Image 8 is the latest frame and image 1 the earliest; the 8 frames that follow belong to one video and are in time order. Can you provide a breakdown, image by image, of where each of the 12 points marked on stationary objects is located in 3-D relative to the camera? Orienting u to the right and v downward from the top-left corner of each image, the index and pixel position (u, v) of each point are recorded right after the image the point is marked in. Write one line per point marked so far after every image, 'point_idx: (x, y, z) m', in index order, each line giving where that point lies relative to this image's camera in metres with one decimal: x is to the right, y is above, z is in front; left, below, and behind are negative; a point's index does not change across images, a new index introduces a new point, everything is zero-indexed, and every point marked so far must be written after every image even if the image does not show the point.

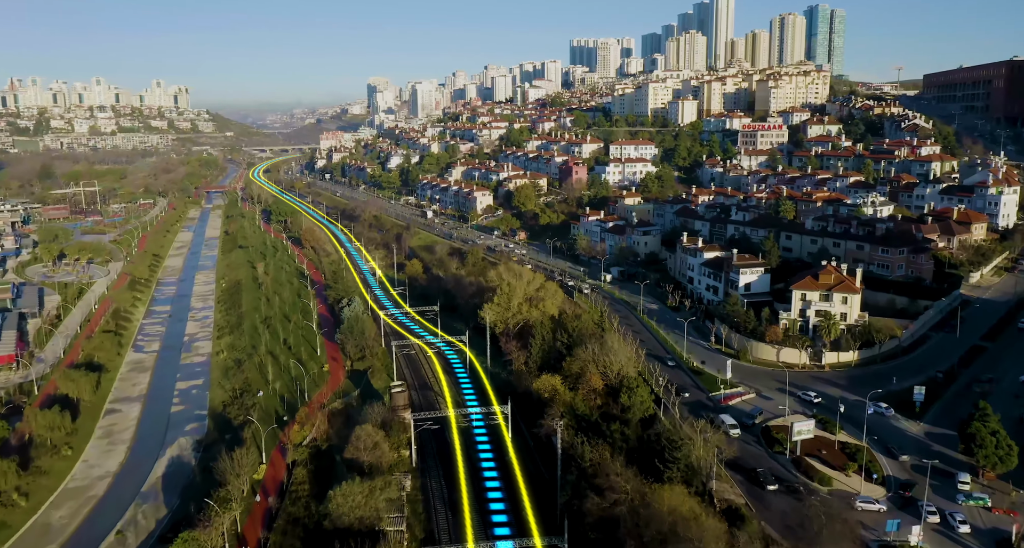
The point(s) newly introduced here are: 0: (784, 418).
0: (+6.3, -3.3, +17.1) m
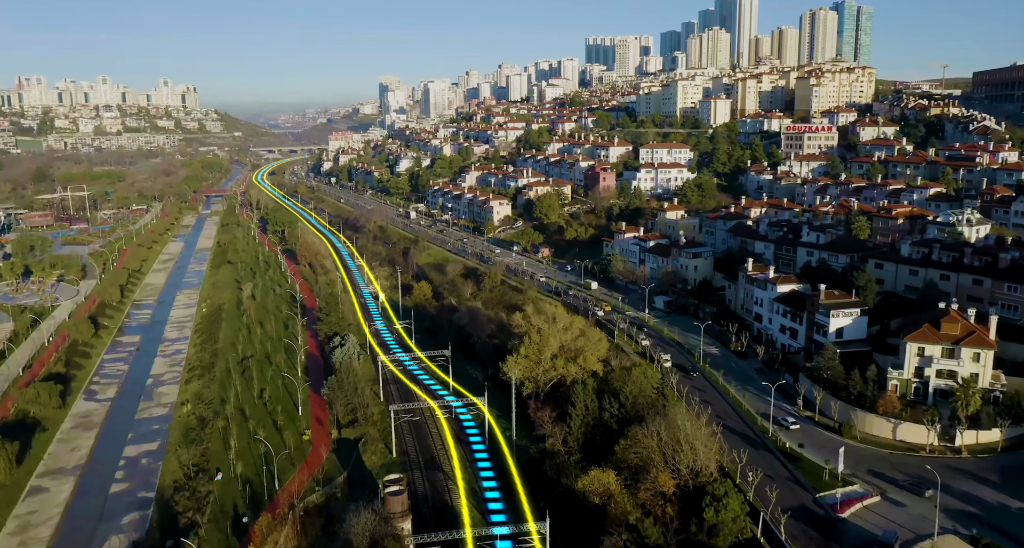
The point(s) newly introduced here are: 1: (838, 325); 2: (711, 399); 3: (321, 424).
0: (+7.0, -4.4, +12.1) m
1: (+8.6, -1.3, +19.3) m
2: (+4.9, -3.1, +18.1) m
3: (-4.8, -3.8, +18.7) m
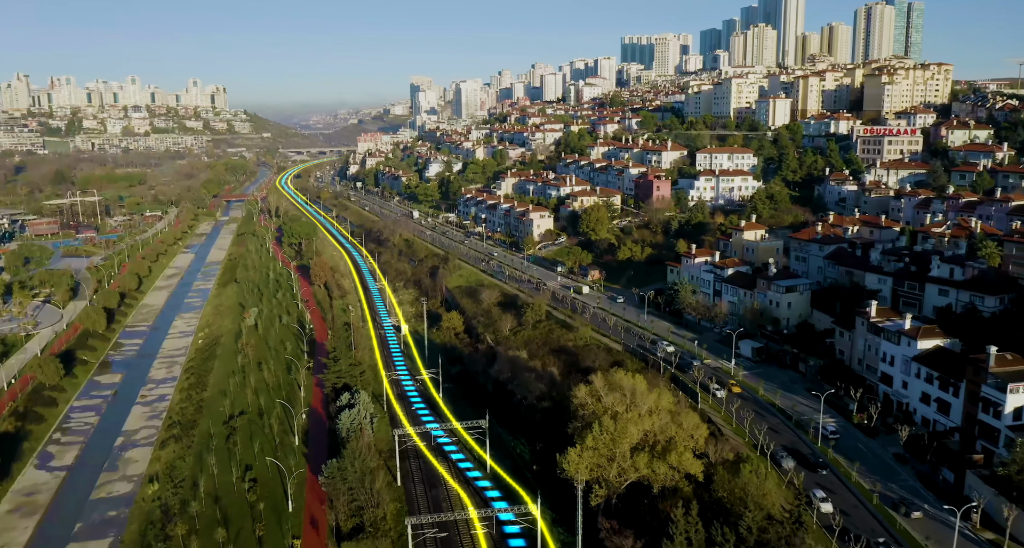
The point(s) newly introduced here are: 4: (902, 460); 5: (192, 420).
0: (+7.8, -5.6, +7.0) m
1: (+9.7, -2.5, +14.1) m
2: (+6.0, -4.2, +13.0) m
3: (-3.7, -4.8, +14.0) m
4: (+8.1, -3.8, +15.2) m
5: (-8.5, -3.9, +19.5) m
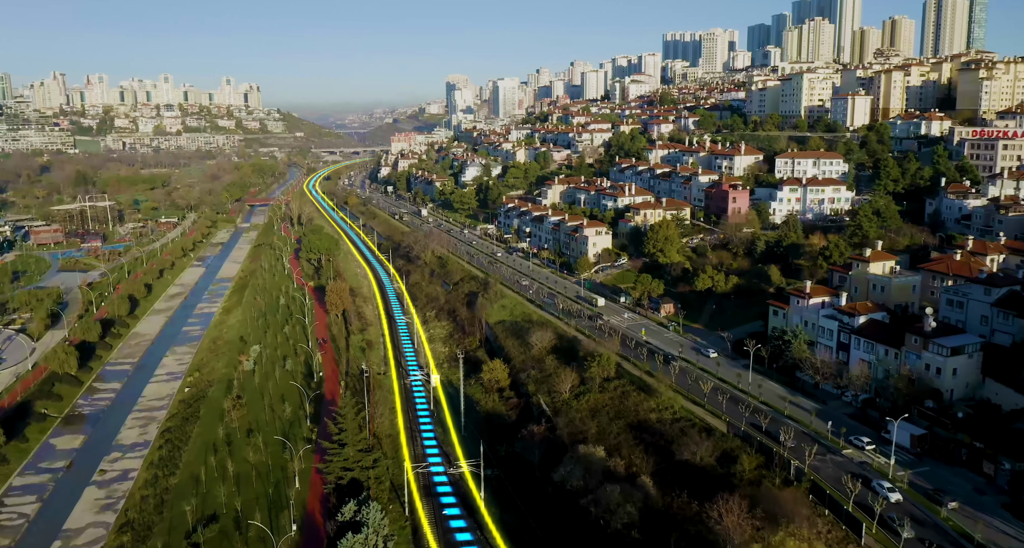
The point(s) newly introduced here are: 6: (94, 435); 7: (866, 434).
0: (+8.6, -6.8, +1.2) m
1: (+10.8, -3.7, +8.3) m
2: (+7.0, -5.4, +7.3) m
3: (-2.7, -5.9, +8.8) m
4: (+9.2, -5.1, +9.4) m
5: (-7.1, -5.0, +14.4) m
6: (-11.4, -4.4, +20.0) m
7: (+7.5, -3.4, +15.7) m
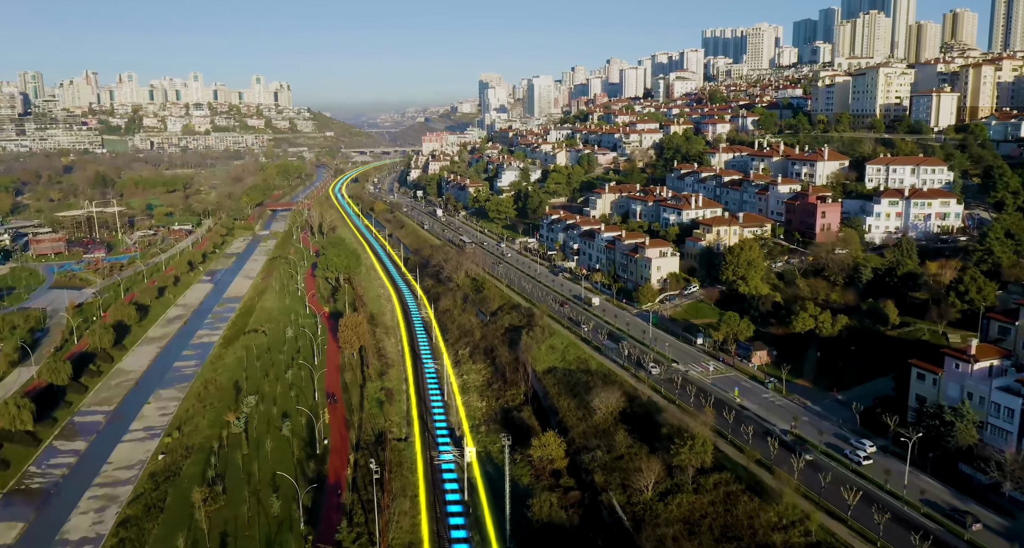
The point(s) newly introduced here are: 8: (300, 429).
0: (+9.0, -7.9, -3.9) m
1: (+11.6, -4.8, +3.1) m
2: (+7.7, -6.5, +2.3) m
3: (-1.9, -6.9, +4.1) m
4: (+9.9, -6.2, +4.3) m
5: (-6.1, -5.9, +10.0) m
6: (-10.1, -5.3, +15.7) m
7: (+8.6, -4.5, +10.7) m
8: (-5.0, -3.7, +17.4) m
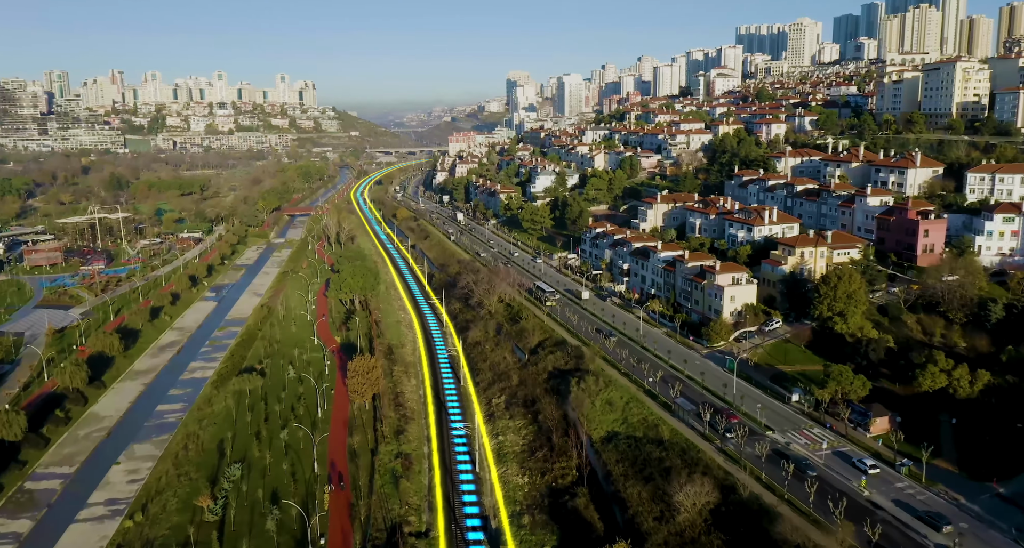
0: (+9.2, -8.9, -8.3) m
1: (+12.0, -5.8, -1.4) m
2: (+8.1, -7.5, -2.0) m
3: (-1.4, -7.8, +0.1) m
4: (+10.4, -7.1, -0.1) m
5: (-5.4, -6.7, +6.1) m
6: (-9.2, -6.1, +11.9) m
7: (+9.3, -5.4, +6.3) m
8: (-4.0, -4.6, +13.5) m
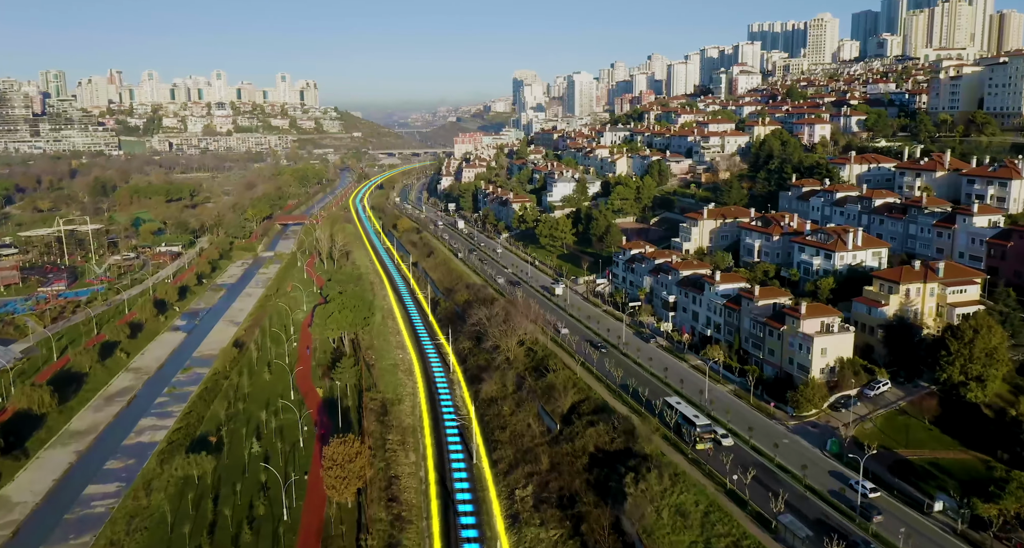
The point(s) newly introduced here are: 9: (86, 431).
0: (+9.6, -9.9, -13.0) m
1: (+12.5, -6.8, -6.1) m
2: (+8.6, -8.5, -6.8) m
3: (-0.9, -8.8, -4.6) m
4: (+10.9, -8.1, -4.9) m
5: (-4.9, -7.8, +1.4) m
6: (-8.7, -7.1, +7.3) m
7: (+9.8, -6.4, +1.5) m
8: (-3.5, -5.6, +8.8) m
9: (-11.5, -4.2, +19.9) m
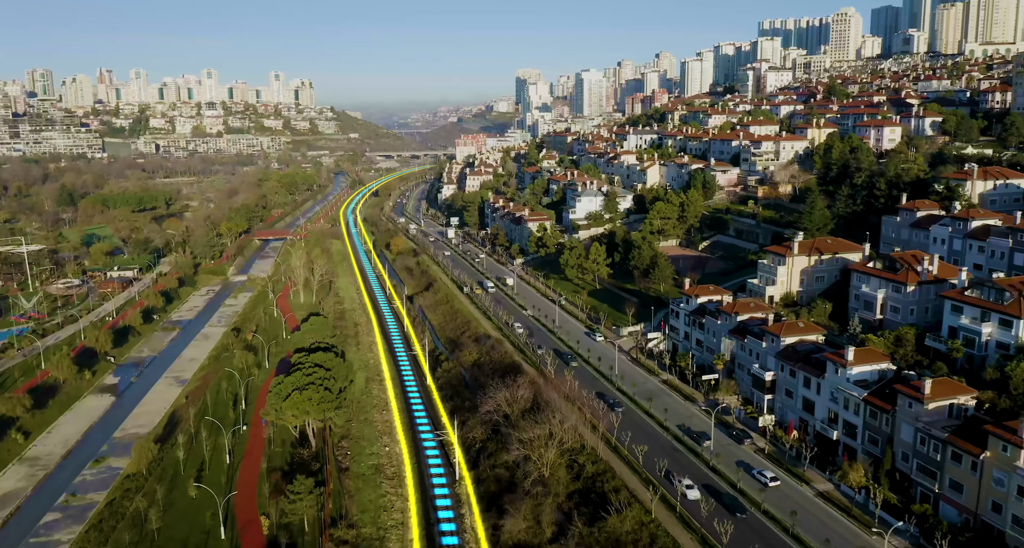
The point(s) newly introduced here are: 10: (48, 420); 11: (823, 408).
0: (+10.2, -11.3, -19.3) m
1: (+13.1, -8.2, -12.4) m
2: (+9.2, -9.9, -13.1) m
3: (-0.3, -10.2, -10.9) m
4: (+11.5, -9.5, -11.2) m
5: (-4.3, -9.2, -4.9) m
6: (-8.1, -8.5, +1.0) m
7: (+10.4, -7.8, -4.8) m
8: (-2.8, -7.0, +2.5) m
9: (-10.8, -5.6, +13.6) m
10: (-12.5, -4.0, +19.9) m
11: (+6.0, -2.5, +14.1) m
